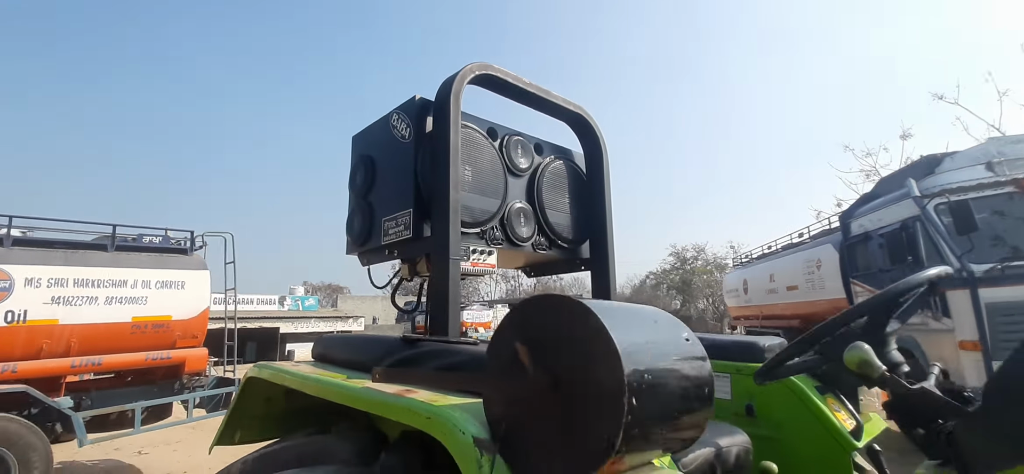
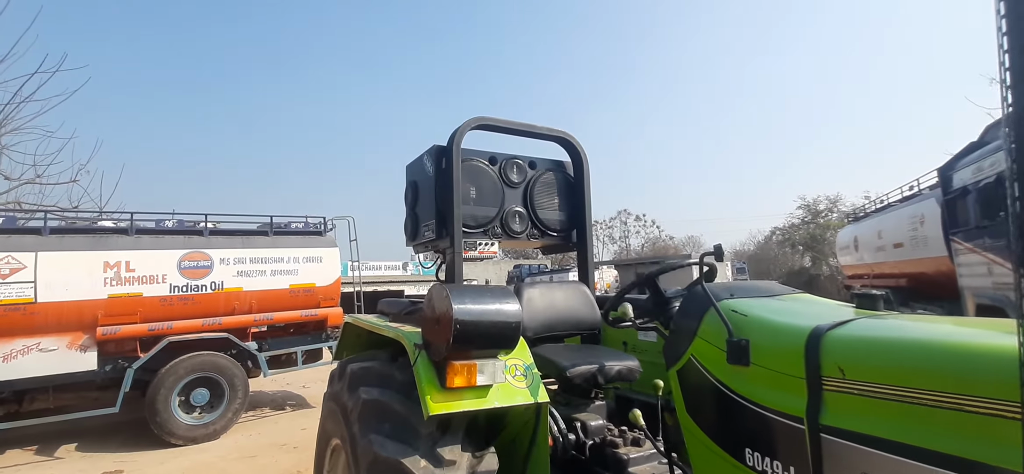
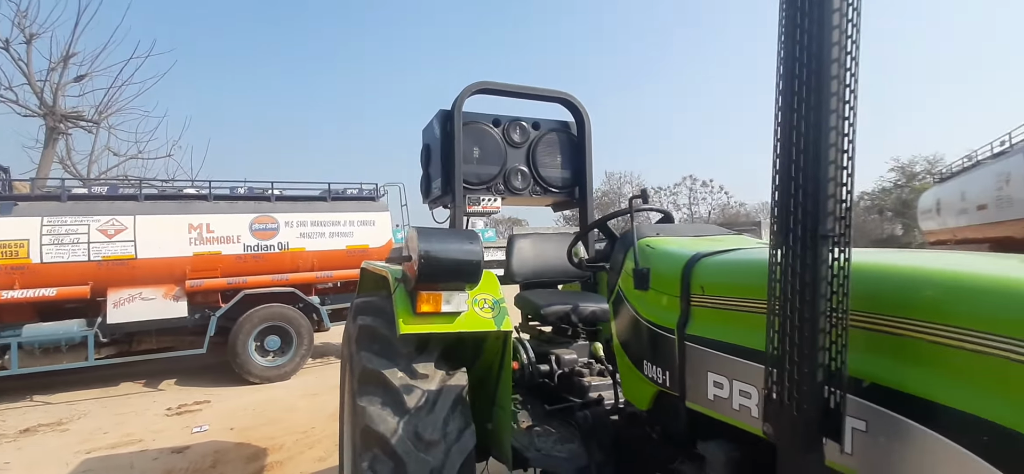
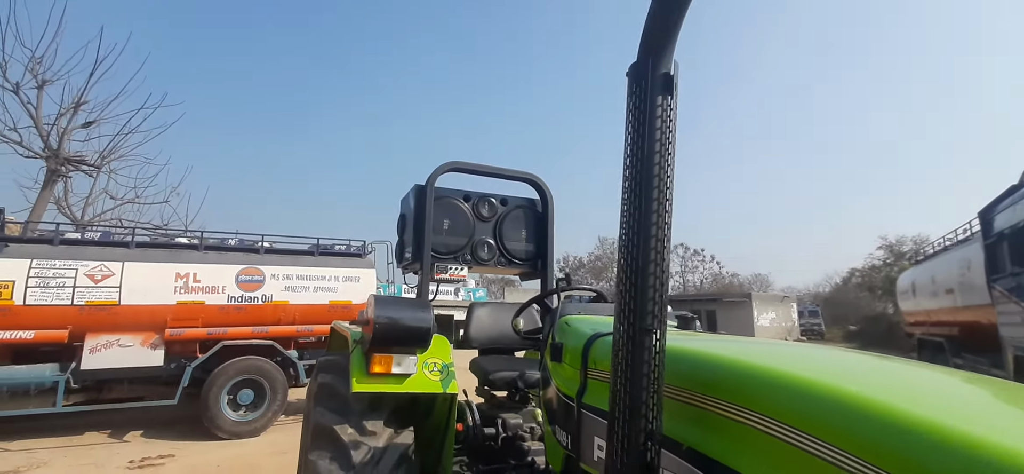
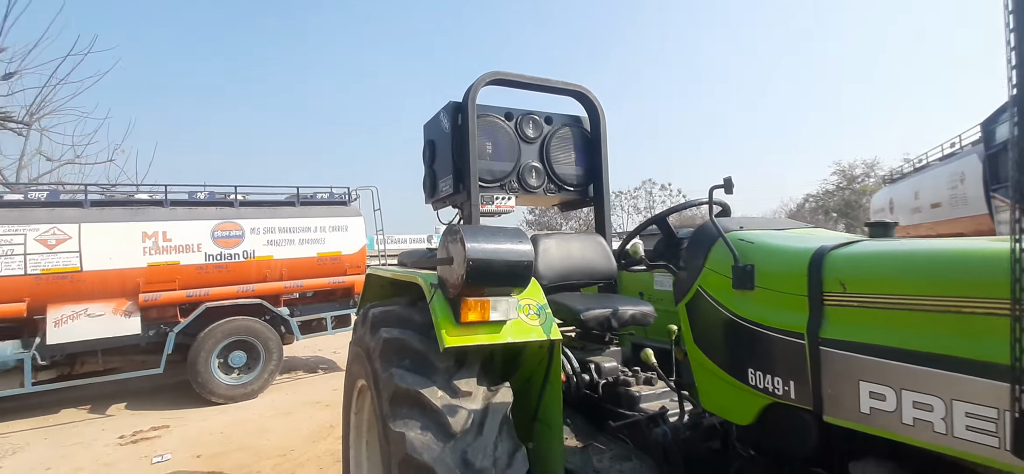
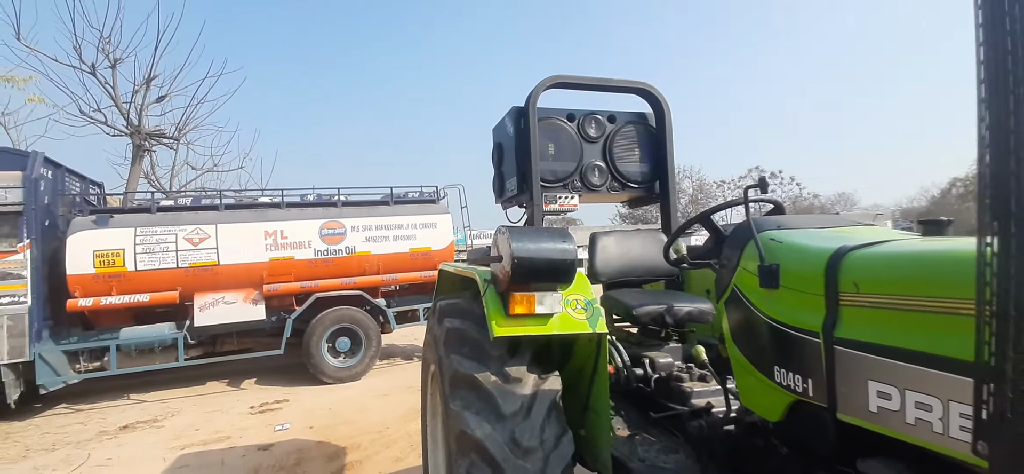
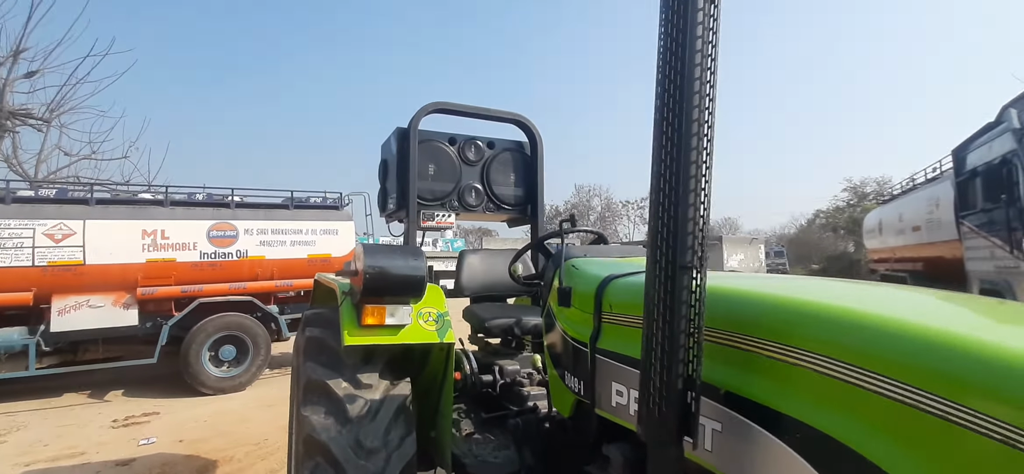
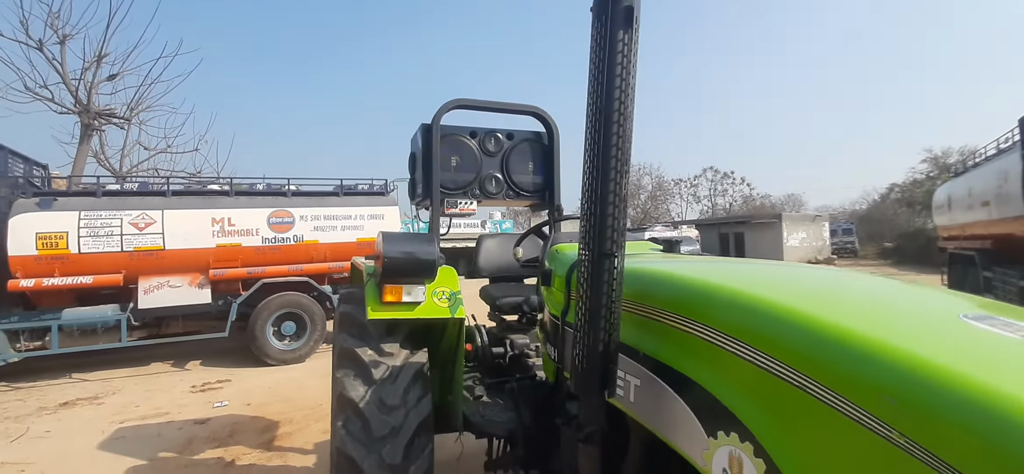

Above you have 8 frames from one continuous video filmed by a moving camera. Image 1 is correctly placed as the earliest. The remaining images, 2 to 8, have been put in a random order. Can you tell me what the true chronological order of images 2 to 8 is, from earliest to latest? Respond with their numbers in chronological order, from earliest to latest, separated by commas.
2, 5, 6, 3, 7, 4, 8
